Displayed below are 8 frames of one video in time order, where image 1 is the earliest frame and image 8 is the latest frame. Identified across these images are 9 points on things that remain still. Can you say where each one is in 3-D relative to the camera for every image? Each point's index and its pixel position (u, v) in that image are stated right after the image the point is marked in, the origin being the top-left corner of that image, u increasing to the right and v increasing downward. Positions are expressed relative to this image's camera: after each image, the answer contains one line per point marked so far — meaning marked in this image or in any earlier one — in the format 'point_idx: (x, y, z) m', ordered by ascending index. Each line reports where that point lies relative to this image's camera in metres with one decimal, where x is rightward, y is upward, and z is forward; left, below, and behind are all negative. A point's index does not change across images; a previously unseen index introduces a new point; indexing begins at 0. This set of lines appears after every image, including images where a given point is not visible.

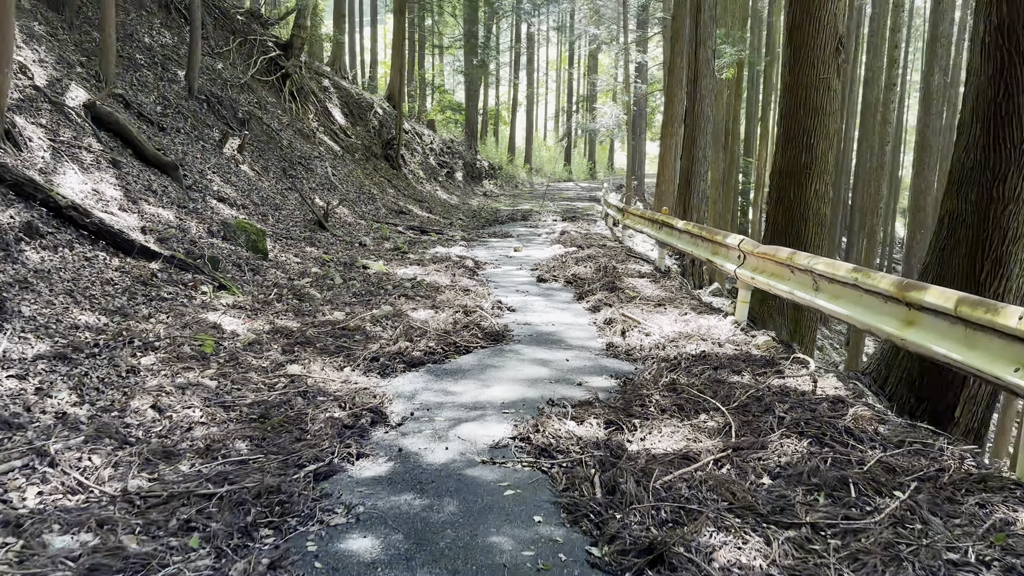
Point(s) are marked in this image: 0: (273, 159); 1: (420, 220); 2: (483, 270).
0: (-3.4, +1.8, +12.2) m
1: (-1.5, +1.1, +14.0) m
2: (-0.3, +0.2, +8.8) m
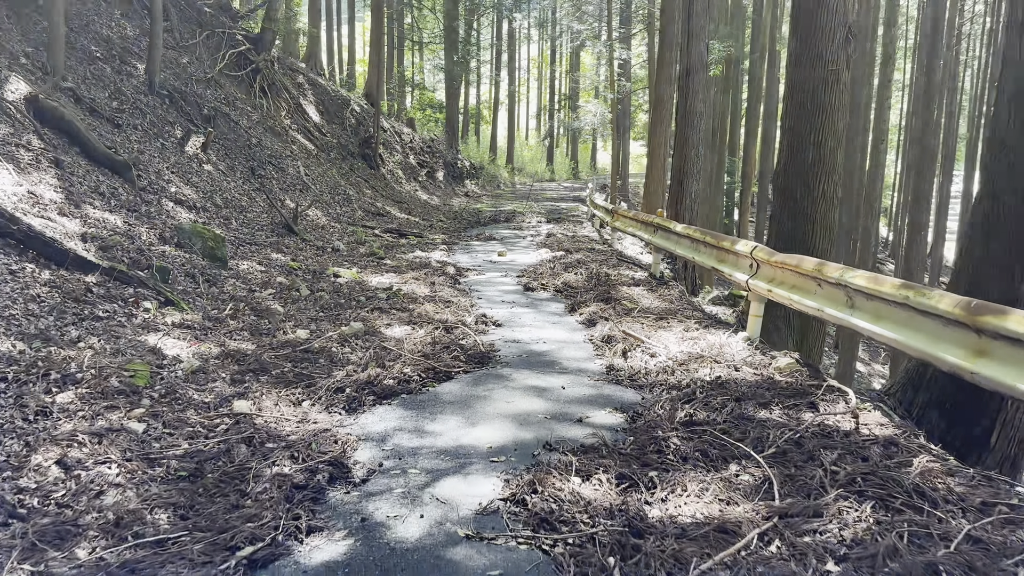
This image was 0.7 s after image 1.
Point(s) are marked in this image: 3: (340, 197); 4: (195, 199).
0: (-3.6, +1.7, +11.4) m
1: (-1.8, +1.0, +13.4) m
2: (-0.5, +0.1, +8.2) m
3: (-2.7, +1.4, +13.1) m
4: (-3.2, +0.9, +8.5) m
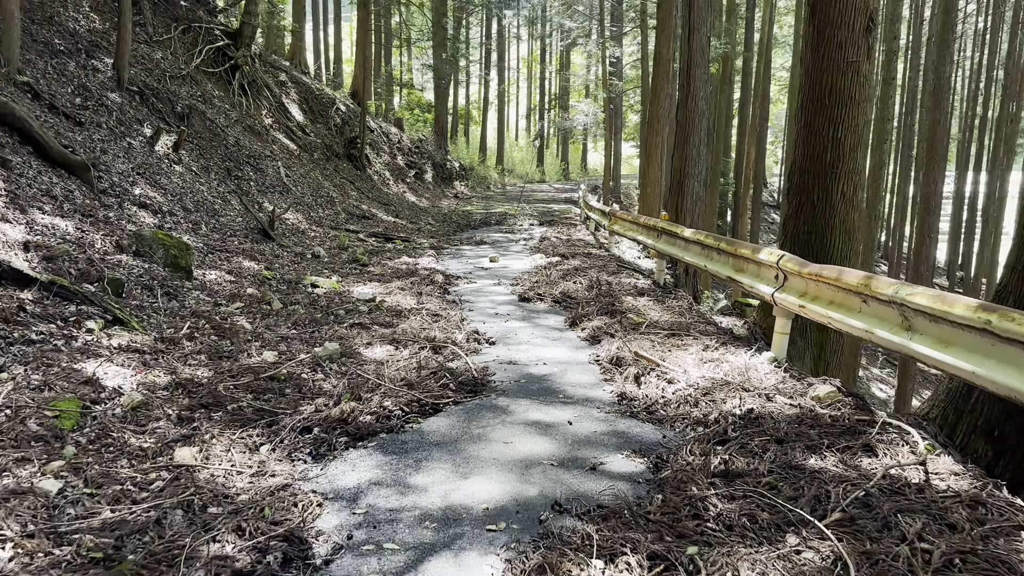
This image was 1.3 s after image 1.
0: (-3.7, +1.6, +10.8) m
1: (-1.9, +0.9, +12.7) m
2: (-0.5, 0.0, +7.6) m
3: (-2.8, +1.3, +12.5) m
4: (-3.2, +0.8, +7.8) m
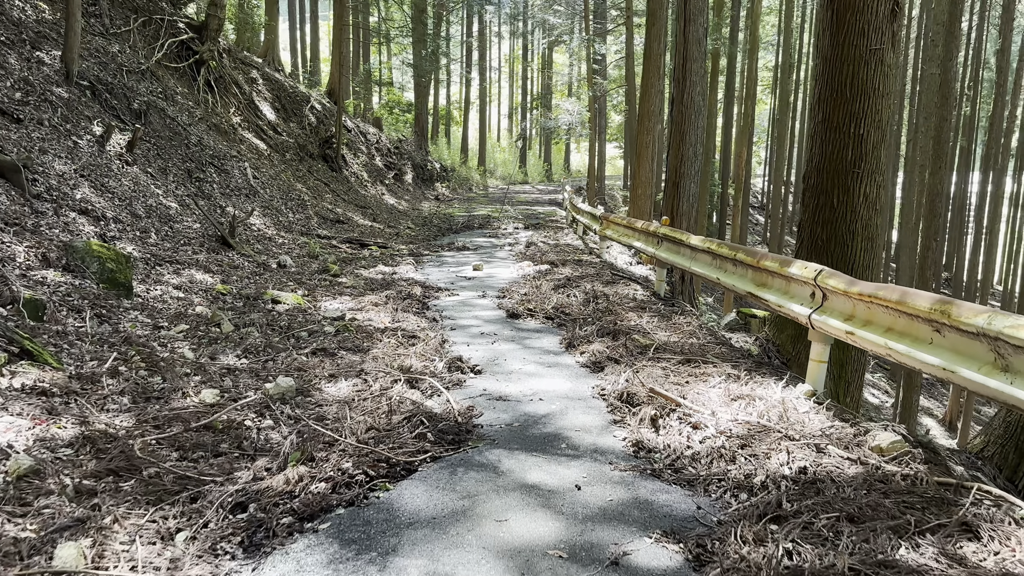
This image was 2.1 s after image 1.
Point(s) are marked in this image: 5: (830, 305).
0: (-3.9, +1.5, +10.0) m
1: (-2.1, +0.8, +11.9) m
2: (-0.6, -0.1, +6.8) m
3: (-3.0, +1.2, +11.6) m
4: (-3.3, +0.7, +7.0) m
5: (+1.5, -0.1, +3.9) m
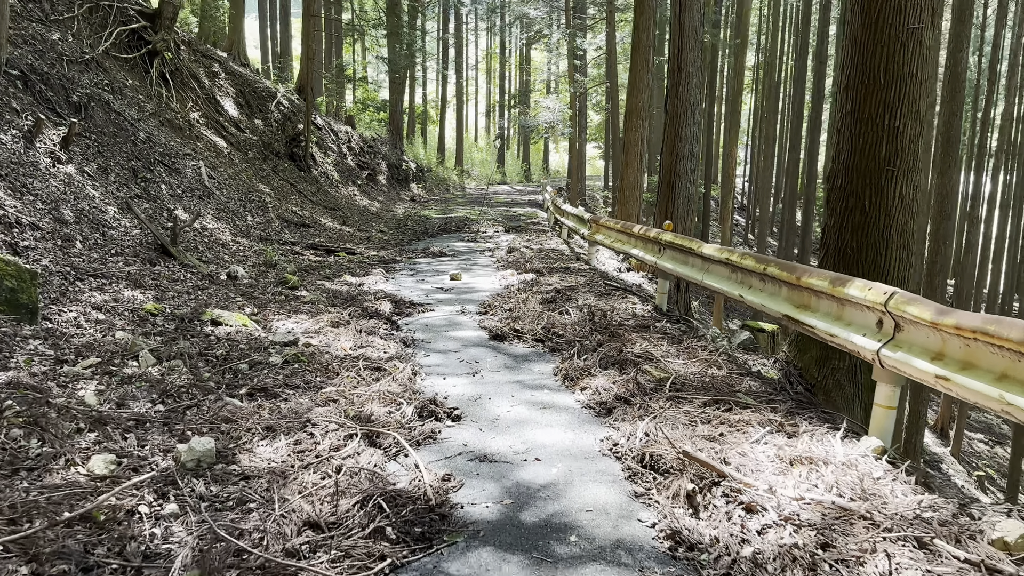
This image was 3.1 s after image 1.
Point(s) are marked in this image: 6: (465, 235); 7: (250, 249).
0: (-4.1, +1.4, +9.0) m
1: (-2.4, +0.7, +11.0) m
2: (-0.7, -0.2, +5.9) m
3: (-3.3, +1.1, +10.7) m
4: (-3.5, +0.5, +6.0) m
5: (+1.4, -0.2, +3.1) m
6: (-0.7, +0.8, +13.1) m
7: (-2.6, +0.4, +8.5) m
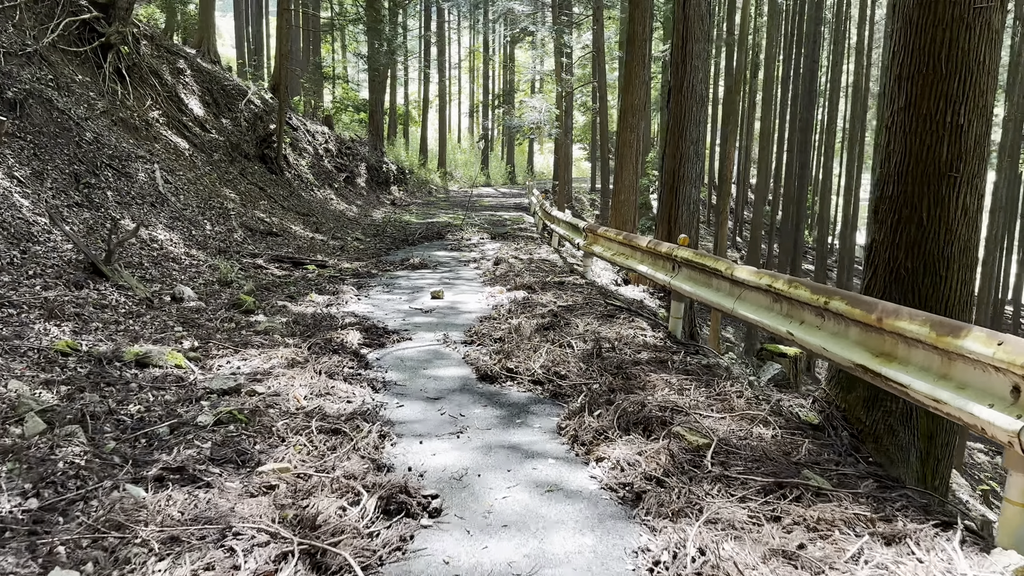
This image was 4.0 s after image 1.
0: (-4.3, +1.2, +8.0) m
1: (-2.5, +0.5, +10.0) m
2: (-0.8, -0.4, +5.0) m
3: (-3.4, +0.9, +9.7) m
4: (-3.5, +0.4, +5.1) m
5: (+1.4, -0.3, +2.2) m
6: (-0.9, +0.6, +12.2) m
7: (-2.7, +0.2, +7.5) m
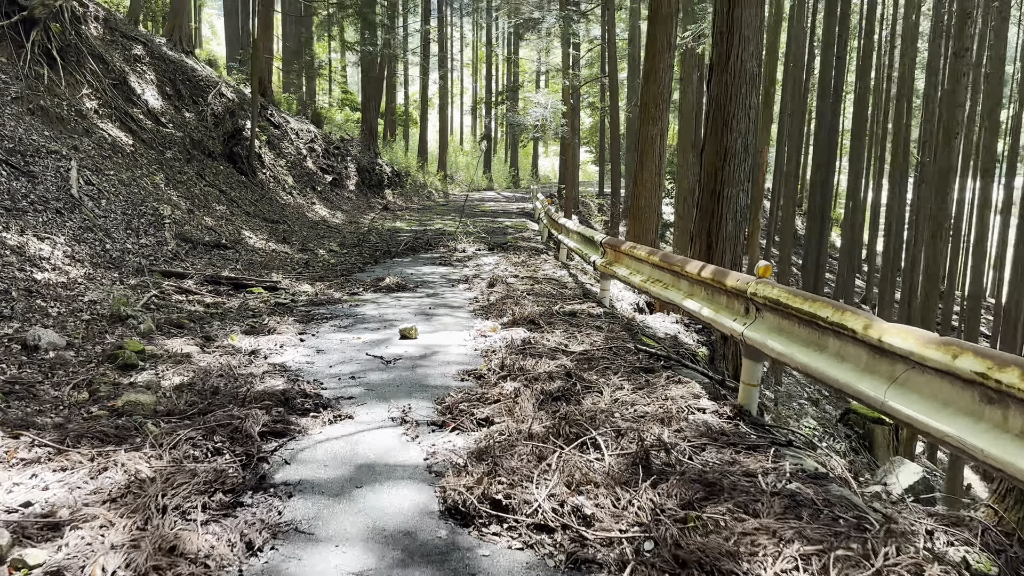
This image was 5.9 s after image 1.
0: (-4.3, +1.0, +6.2) m
1: (-2.5, +0.3, +8.3) m
2: (-0.8, -0.6, +3.2) m
3: (-3.4, +0.6, +7.9) m
4: (-3.6, +0.2, +3.3) m
5: (+1.4, -0.5, +0.4) m
6: (-0.9, +0.4, +10.4) m
7: (-2.7, 0.0, +5.7) m
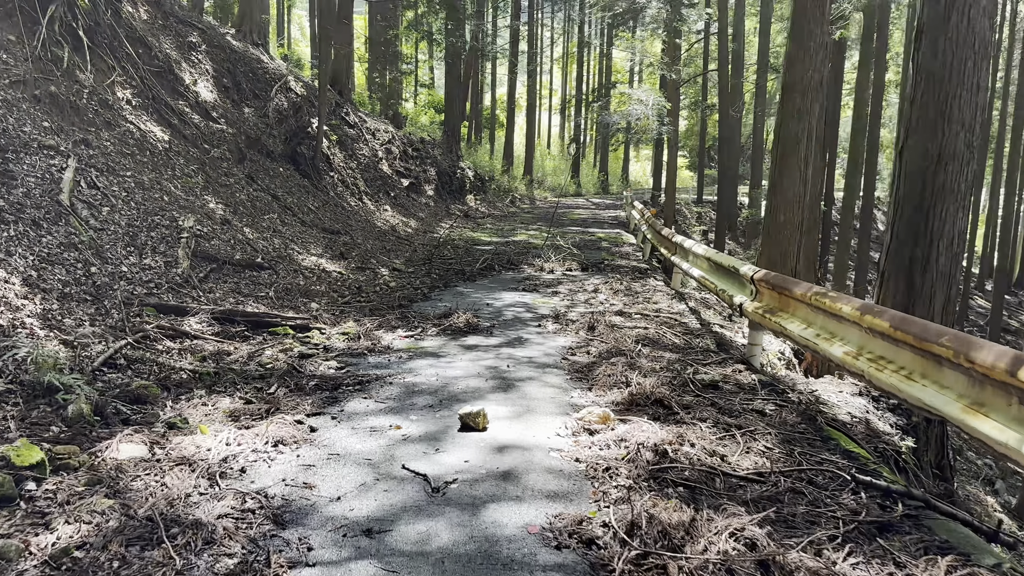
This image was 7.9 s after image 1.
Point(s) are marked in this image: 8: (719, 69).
0: (-3.6, +0.8, +4.8) m
1: (-1.7, 0.0, +6.6) m
2: (-0.6, -0.8, +1.4) m
3: (-2.6, +0.4, +6.4) m
4: (-3.2, 0.0, +1.8) m
5: (+1.4, -0.8, -1.6) m
6: (+0.1, +0.1, +8.6) m
7: (-2.2, -0.2, +4.1) m
8: (+4.5, +4.9, +18.6) m
